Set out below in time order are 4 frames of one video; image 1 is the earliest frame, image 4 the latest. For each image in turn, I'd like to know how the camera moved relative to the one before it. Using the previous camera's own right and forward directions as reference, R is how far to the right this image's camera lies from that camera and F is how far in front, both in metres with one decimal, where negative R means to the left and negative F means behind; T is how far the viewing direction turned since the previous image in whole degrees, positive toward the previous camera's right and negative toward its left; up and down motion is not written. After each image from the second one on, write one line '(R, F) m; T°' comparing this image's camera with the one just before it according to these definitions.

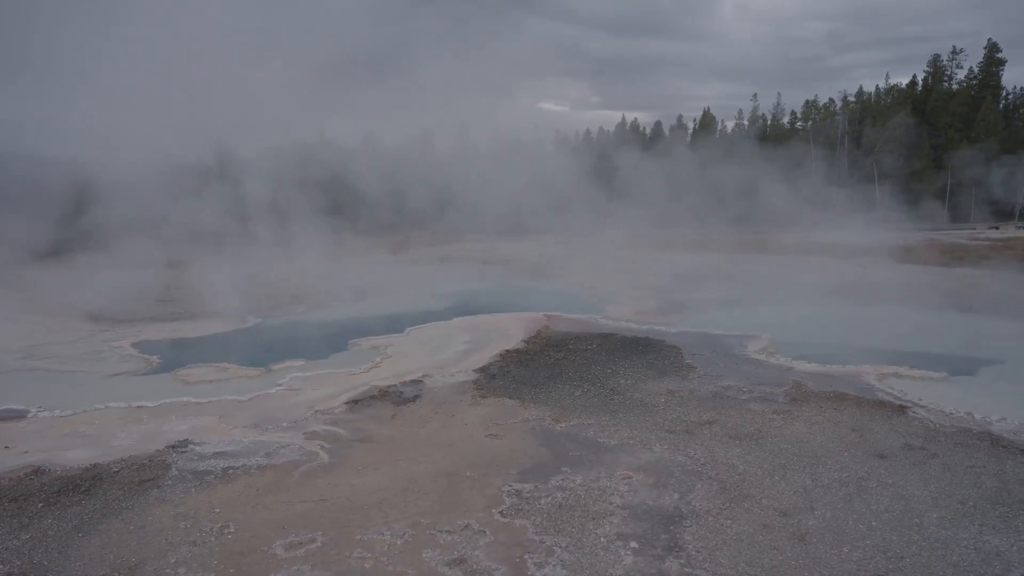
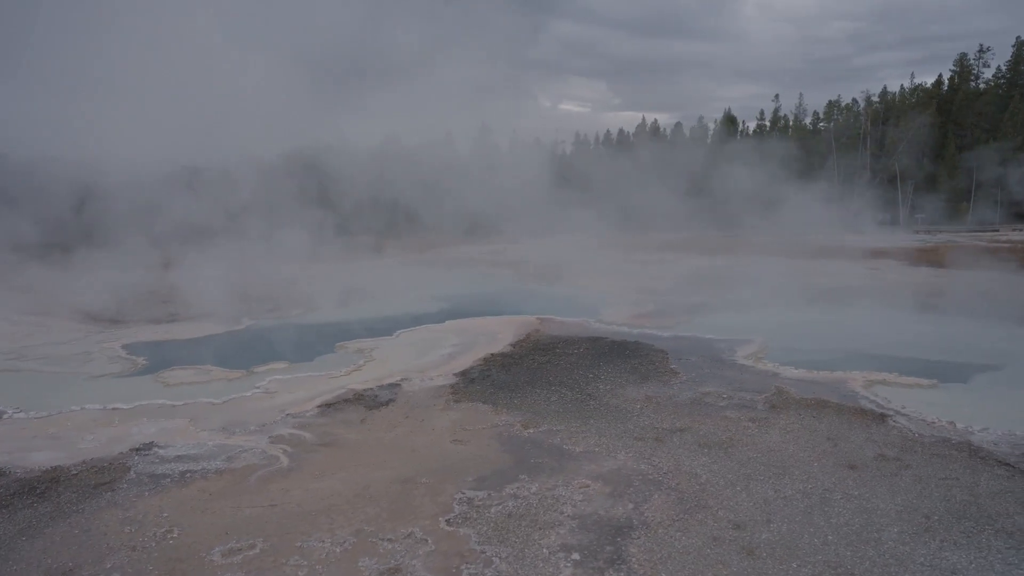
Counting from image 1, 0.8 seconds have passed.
(+0.5, +0.1) m; -2°
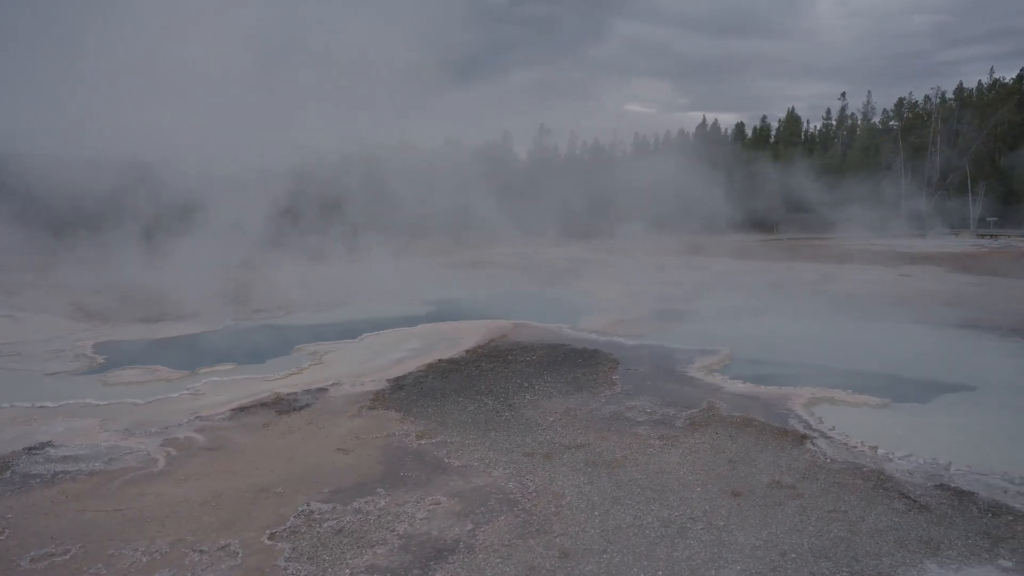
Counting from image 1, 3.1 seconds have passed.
(+1.4, +0.3) m; -5°
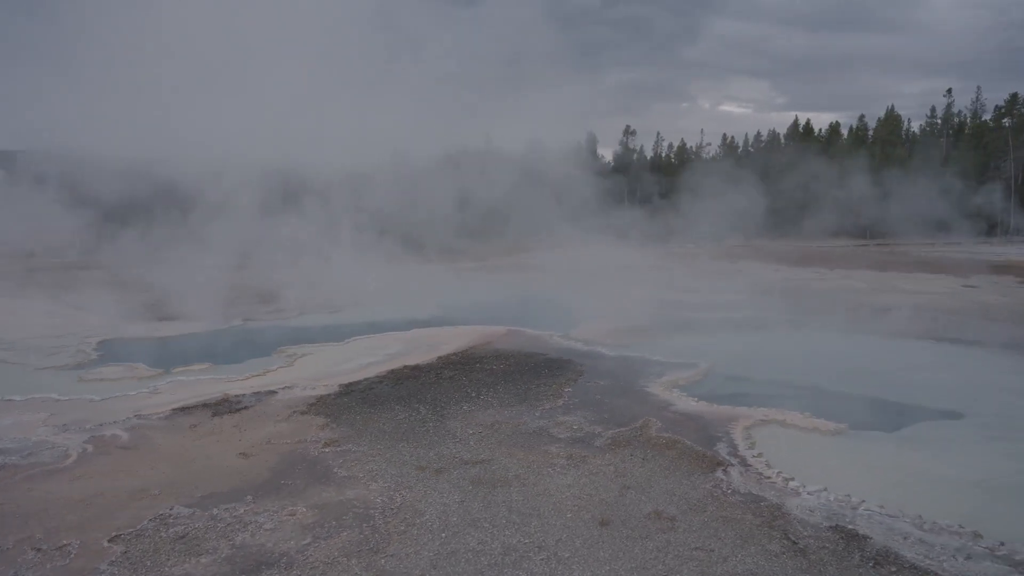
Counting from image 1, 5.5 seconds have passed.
(+1.5, +0.3) m; -7°
